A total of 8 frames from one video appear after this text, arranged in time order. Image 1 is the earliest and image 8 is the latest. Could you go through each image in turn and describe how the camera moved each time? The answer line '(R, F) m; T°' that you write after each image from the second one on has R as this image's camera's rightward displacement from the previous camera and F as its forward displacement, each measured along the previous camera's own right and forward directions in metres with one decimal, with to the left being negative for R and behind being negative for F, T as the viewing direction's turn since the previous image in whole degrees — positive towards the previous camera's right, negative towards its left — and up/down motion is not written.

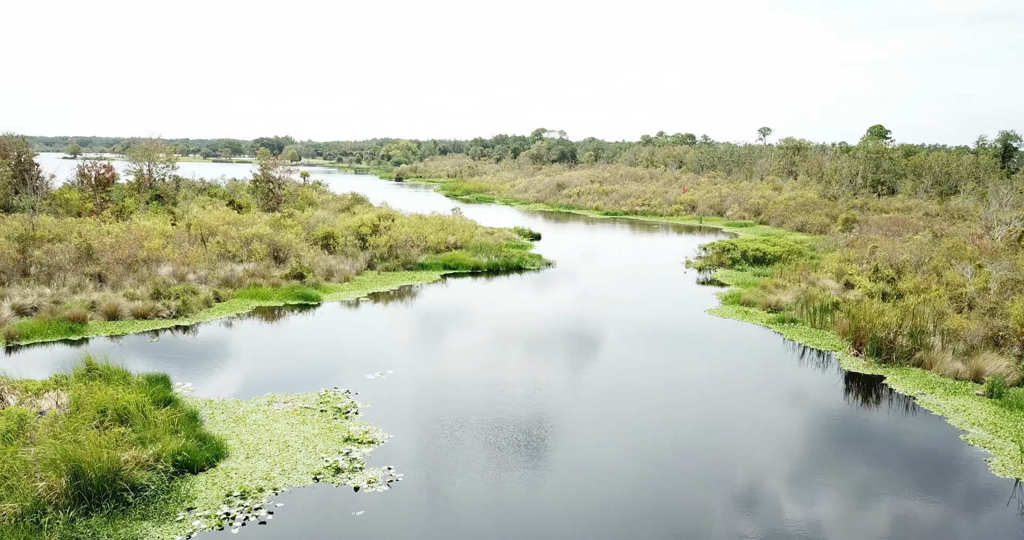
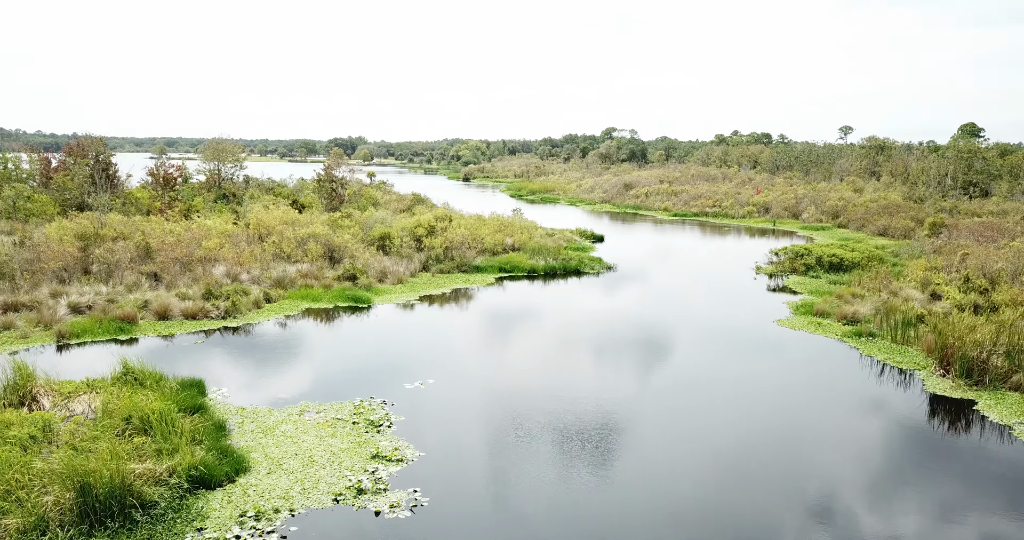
(+0.3, +0.7) m; -5°
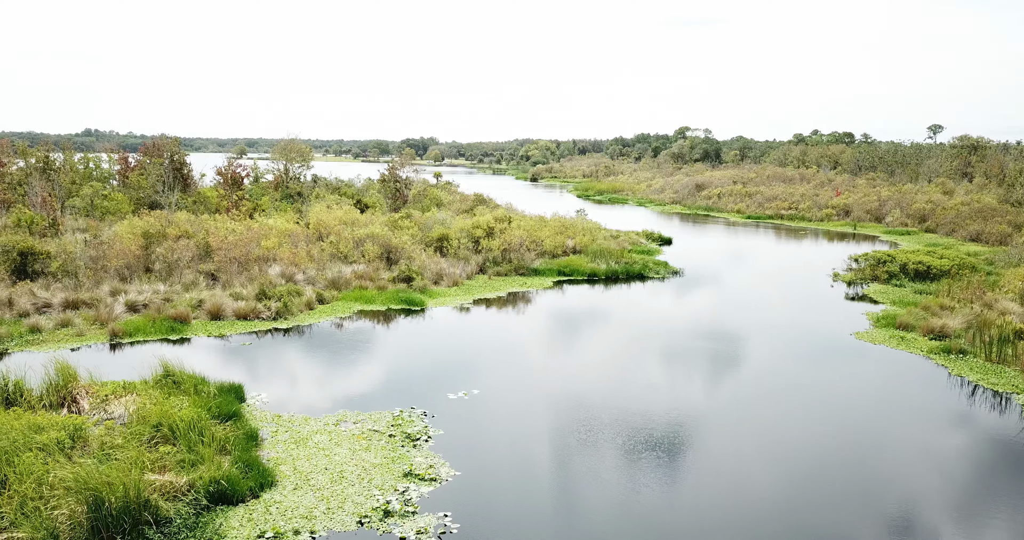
(+0.3, +0.6) m; -5°
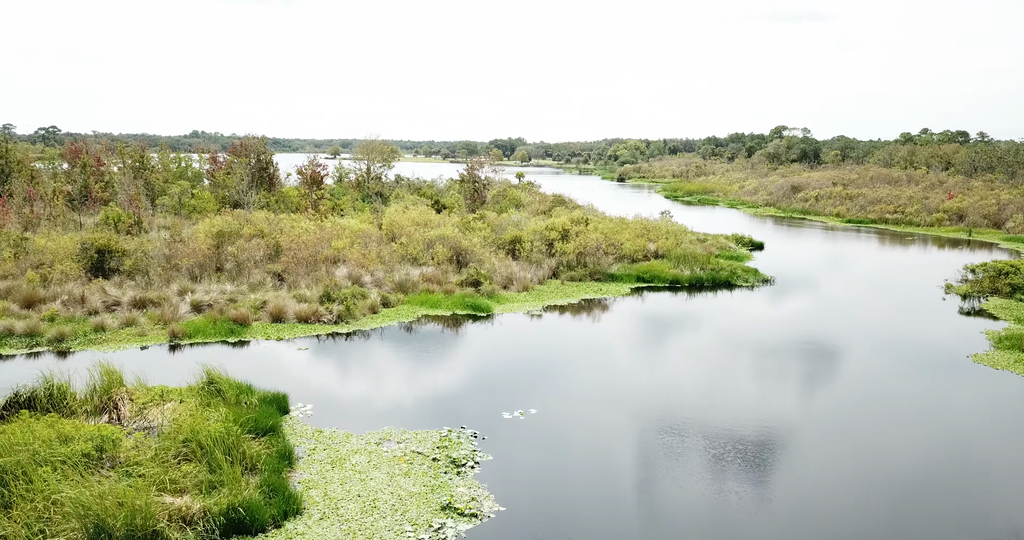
(+0.3, +0.9) m; -7°
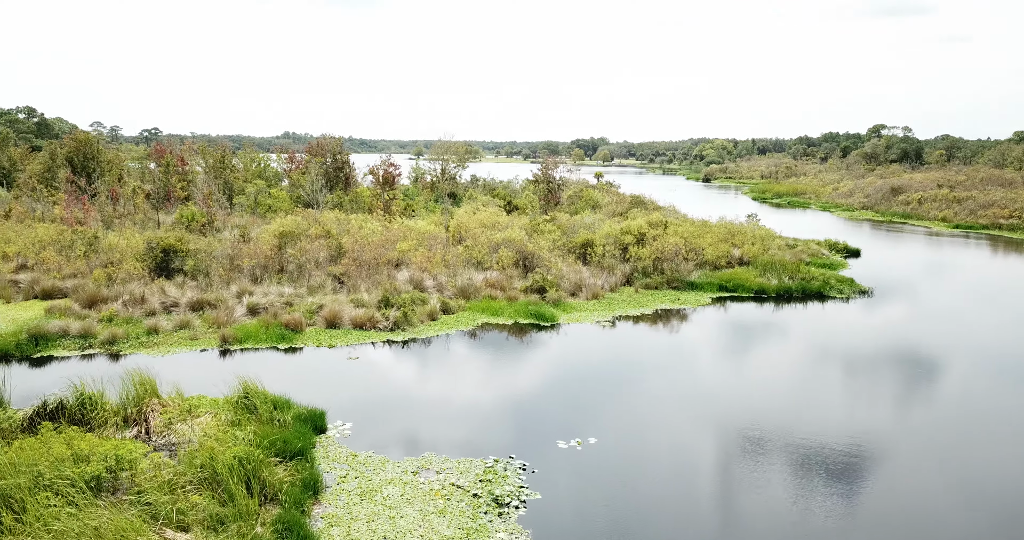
(+0.2, +1.0) m; -6°
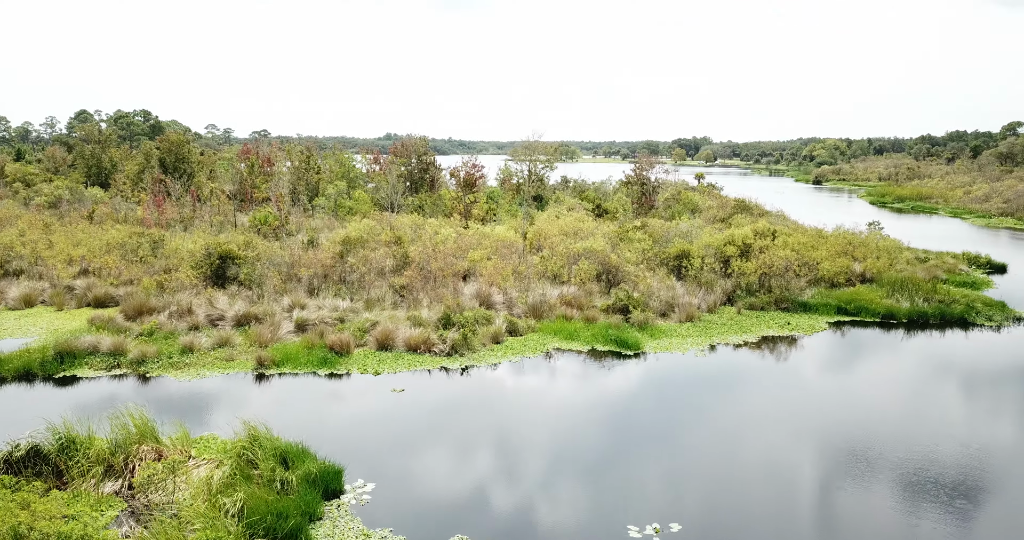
(+0.3, +1.9) m; -7°
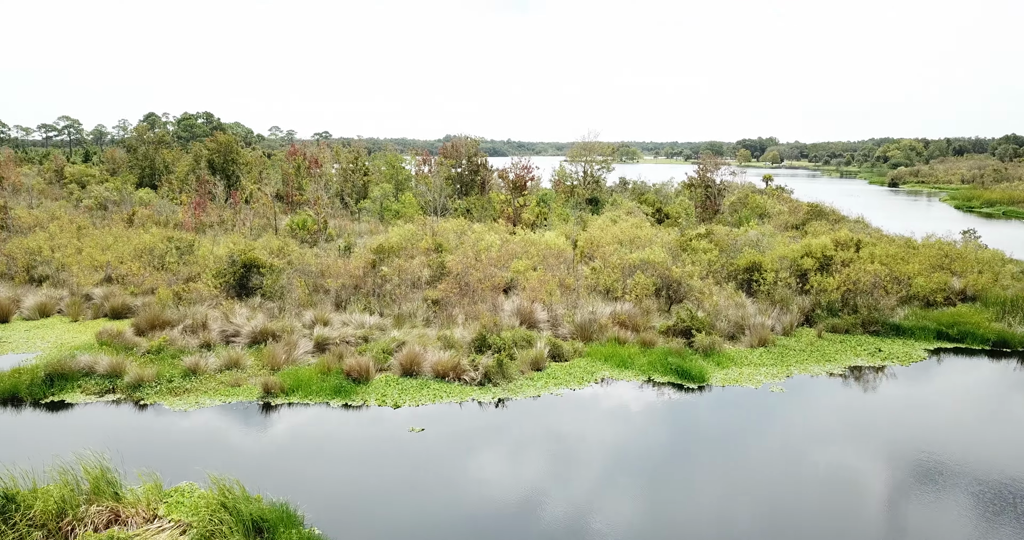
(+0.2, +1.5) m; -4°
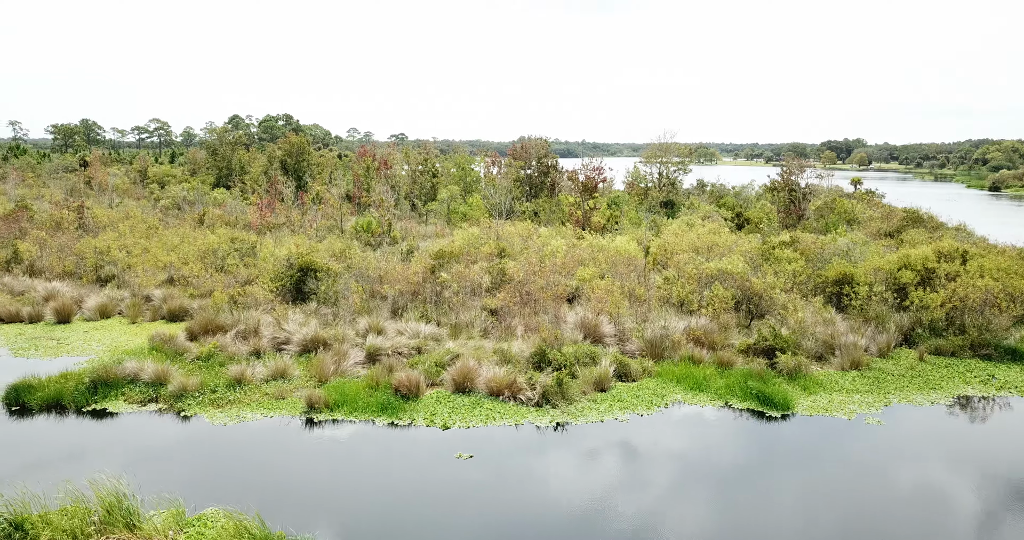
(+0.1, +0.8) m; -6°
